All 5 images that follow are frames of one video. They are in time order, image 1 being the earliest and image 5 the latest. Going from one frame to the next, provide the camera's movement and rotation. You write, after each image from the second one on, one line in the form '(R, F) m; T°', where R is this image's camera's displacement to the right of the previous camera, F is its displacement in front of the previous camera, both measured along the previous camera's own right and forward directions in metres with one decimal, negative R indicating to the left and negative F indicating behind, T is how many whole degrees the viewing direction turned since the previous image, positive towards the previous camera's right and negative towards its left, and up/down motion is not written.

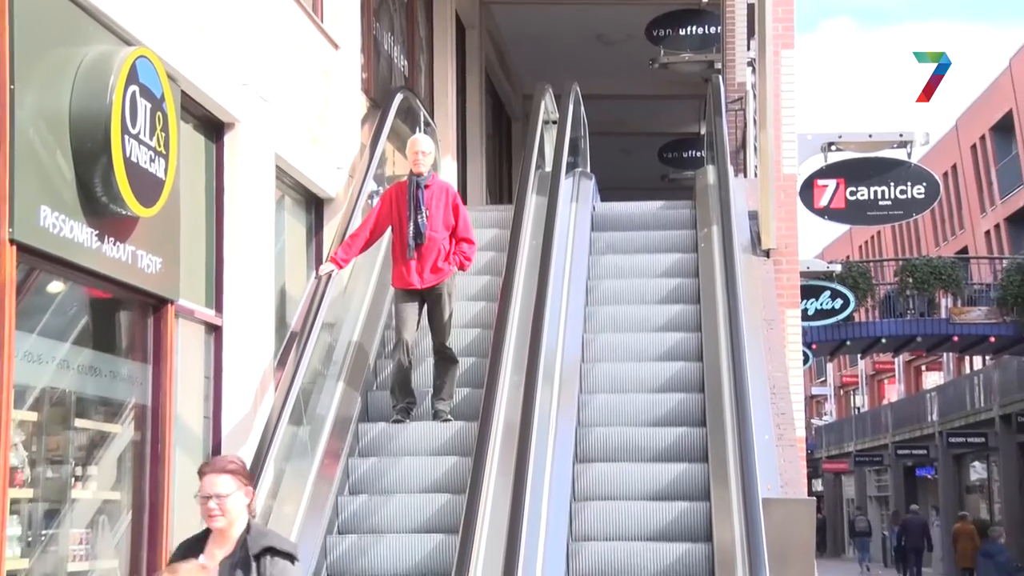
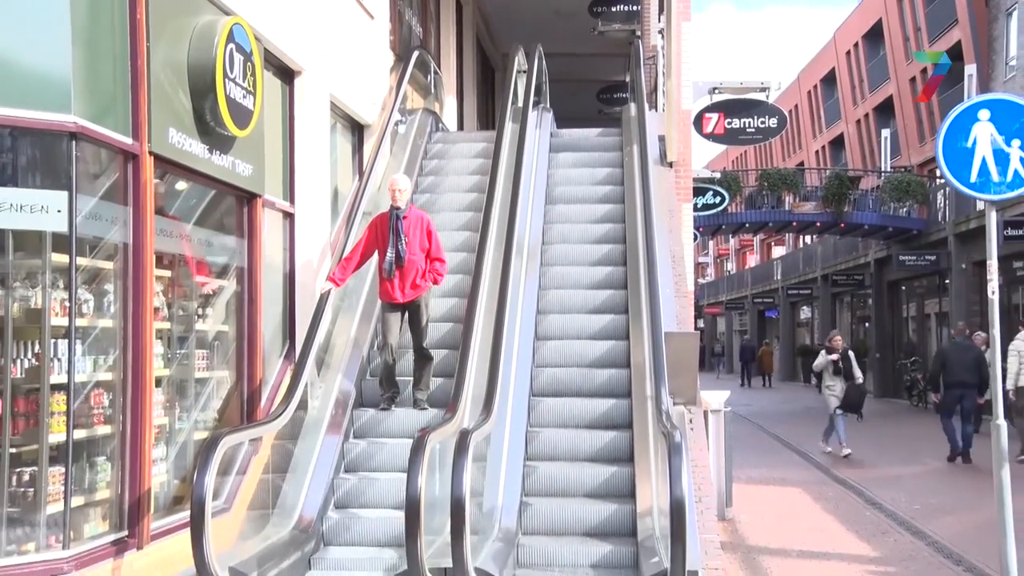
(+0.1, -1.9) m; 0°
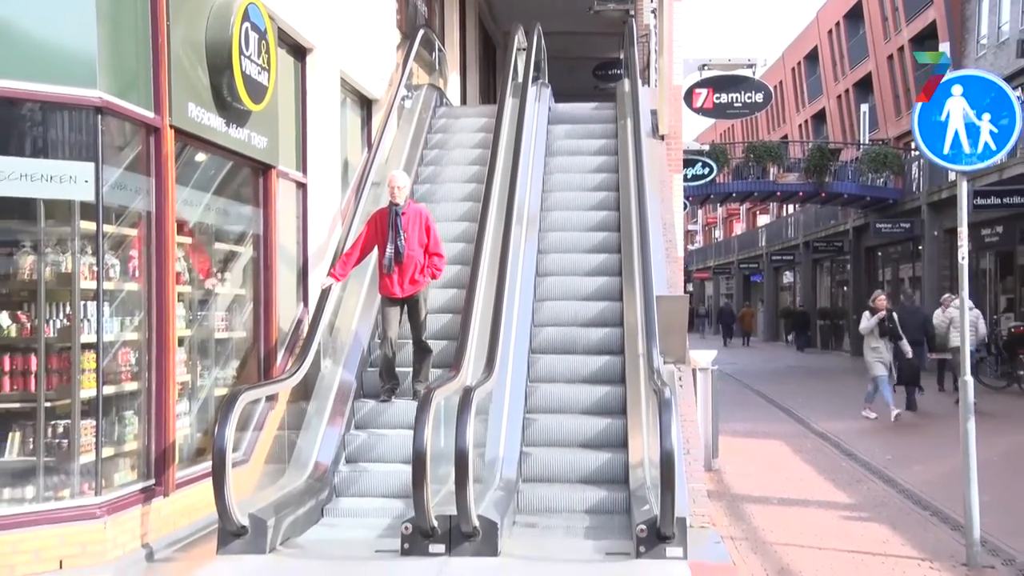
(0.0, -0.4) m; 0°
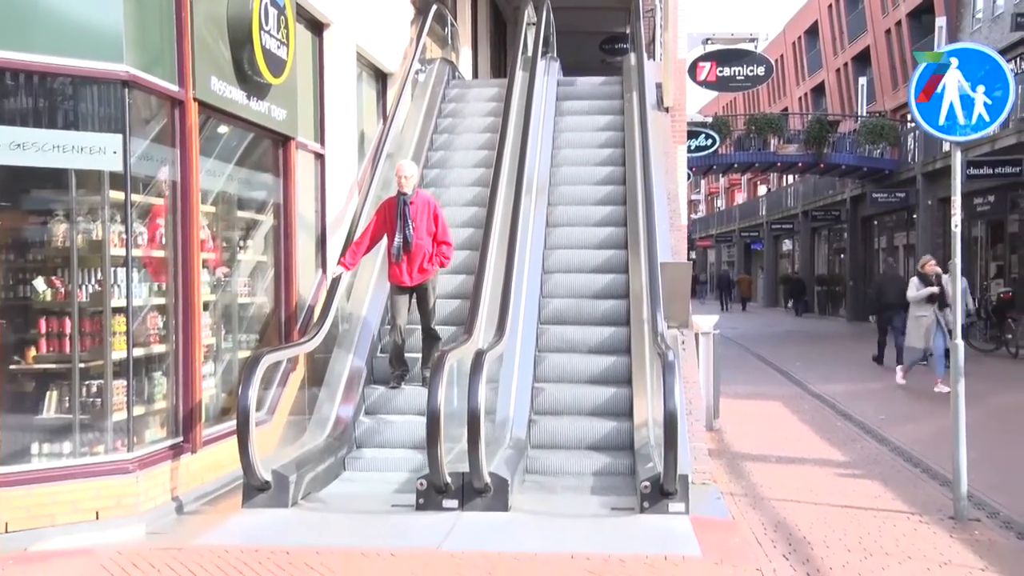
(0.0, -0.3) m; -1°
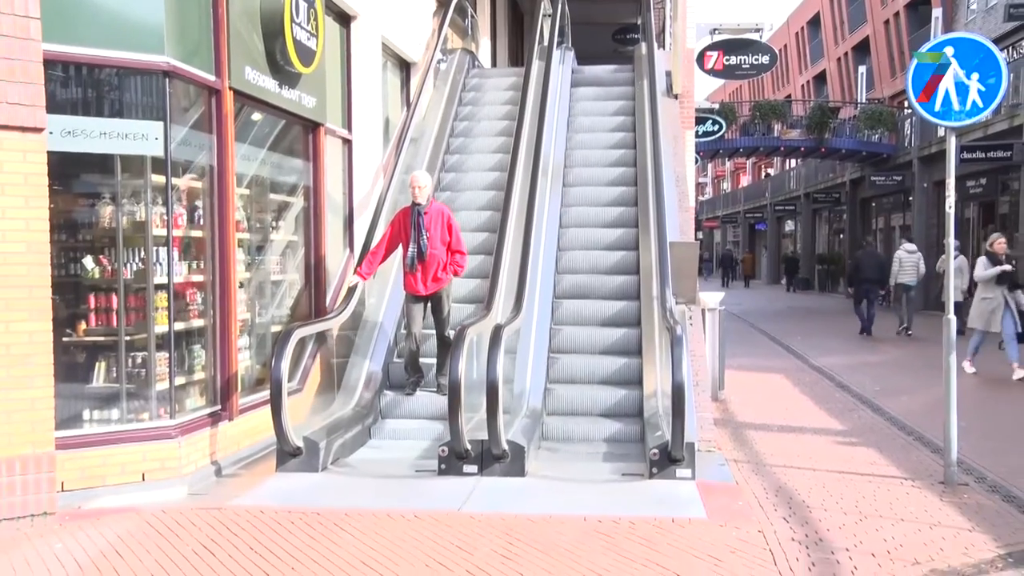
(0.0, -0.4) m; -1°
